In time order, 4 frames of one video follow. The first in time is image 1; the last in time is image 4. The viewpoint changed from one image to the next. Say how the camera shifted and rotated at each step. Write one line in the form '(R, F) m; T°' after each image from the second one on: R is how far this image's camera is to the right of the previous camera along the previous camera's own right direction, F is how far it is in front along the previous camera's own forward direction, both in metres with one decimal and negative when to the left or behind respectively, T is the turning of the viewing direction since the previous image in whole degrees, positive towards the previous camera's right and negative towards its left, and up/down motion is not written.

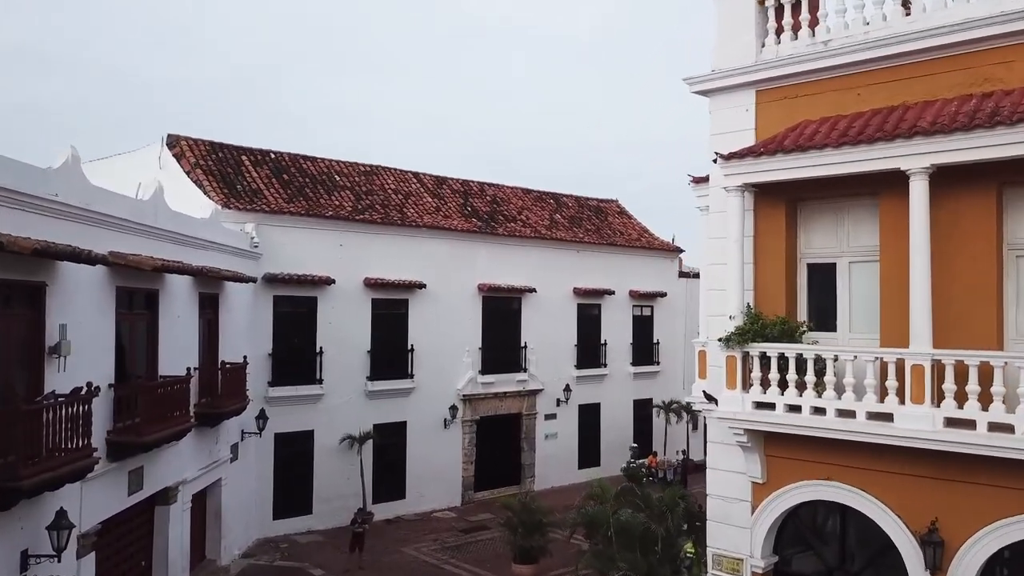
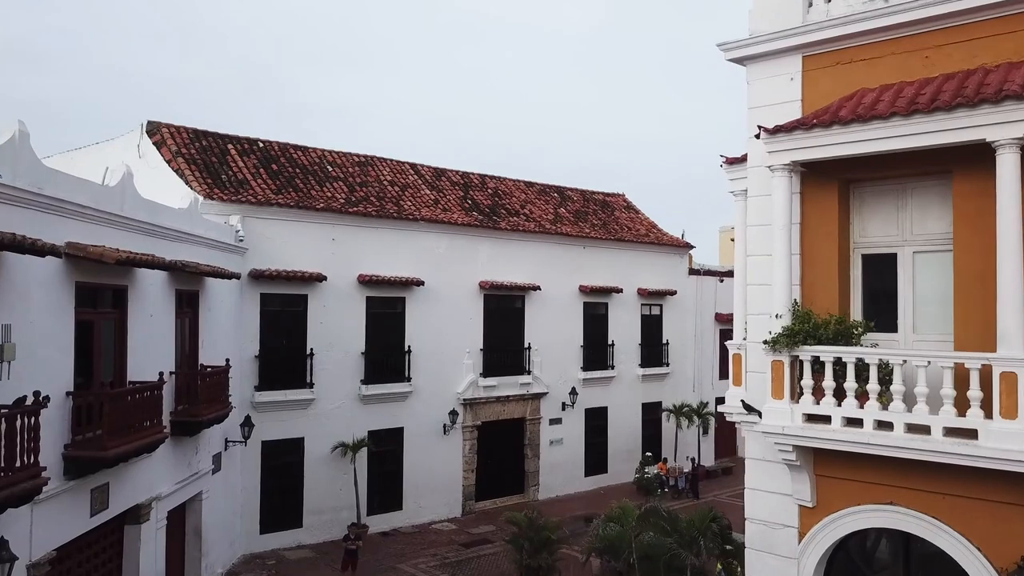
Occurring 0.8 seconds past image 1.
(-0.1, +1.0) m; 0°
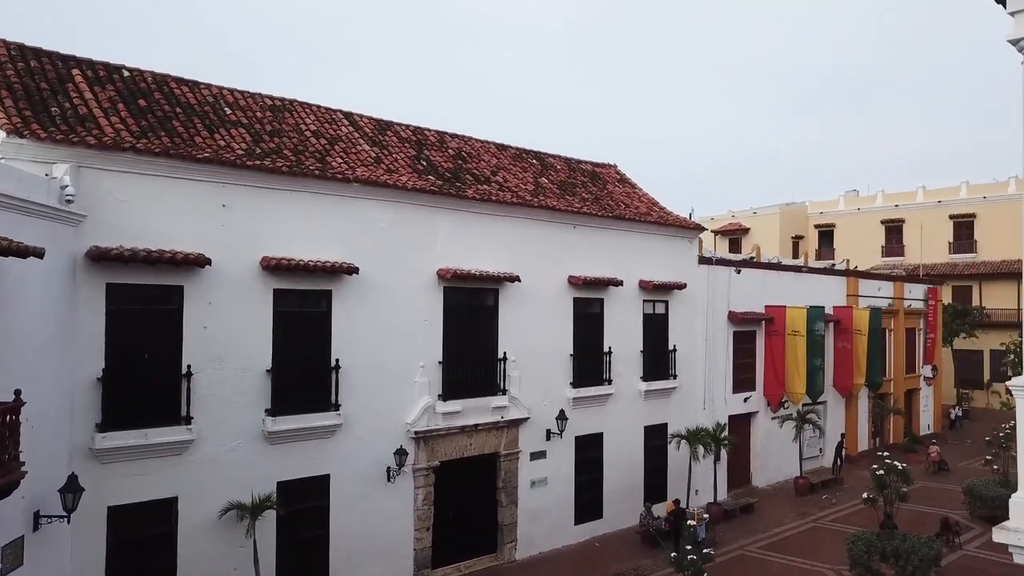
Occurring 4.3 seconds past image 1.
(-0.2, +4.6) m; +3°
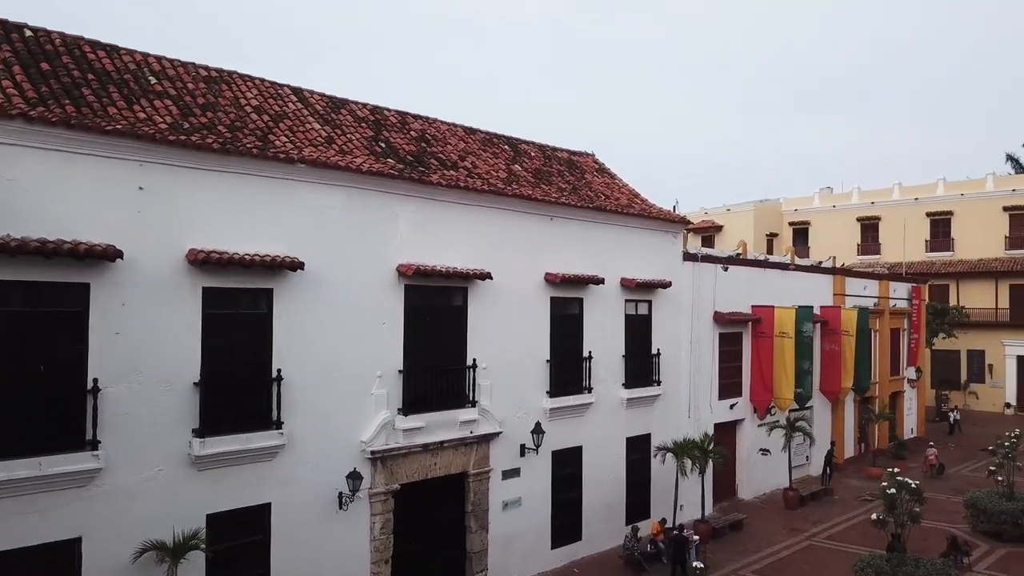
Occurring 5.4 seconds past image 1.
(-0.1, +1.5) m; +3°
